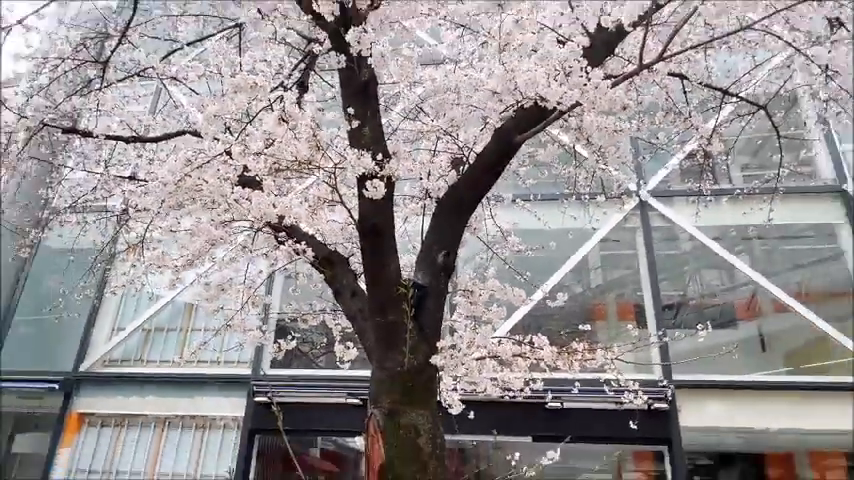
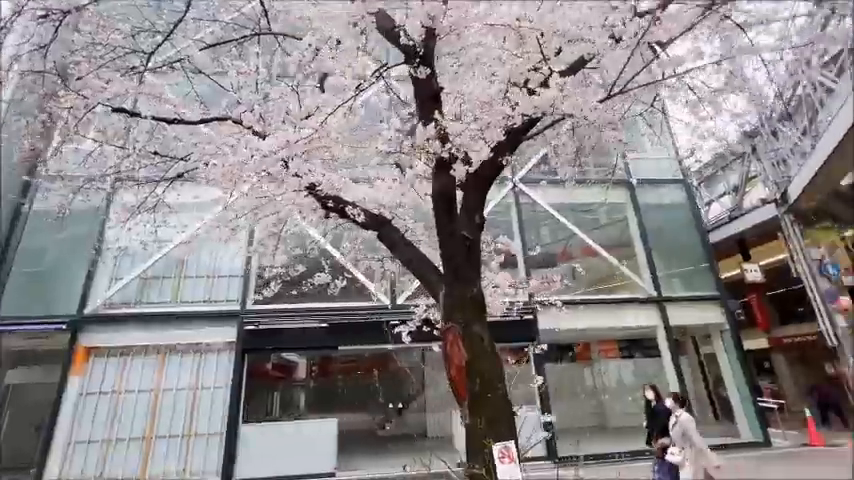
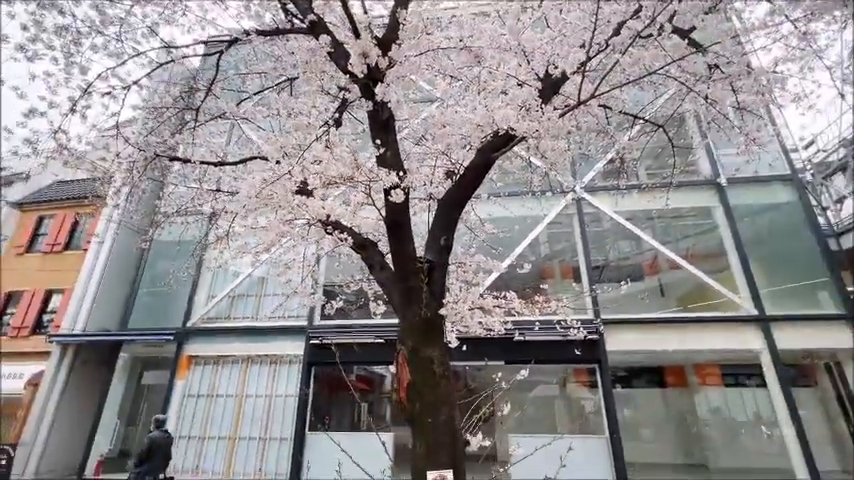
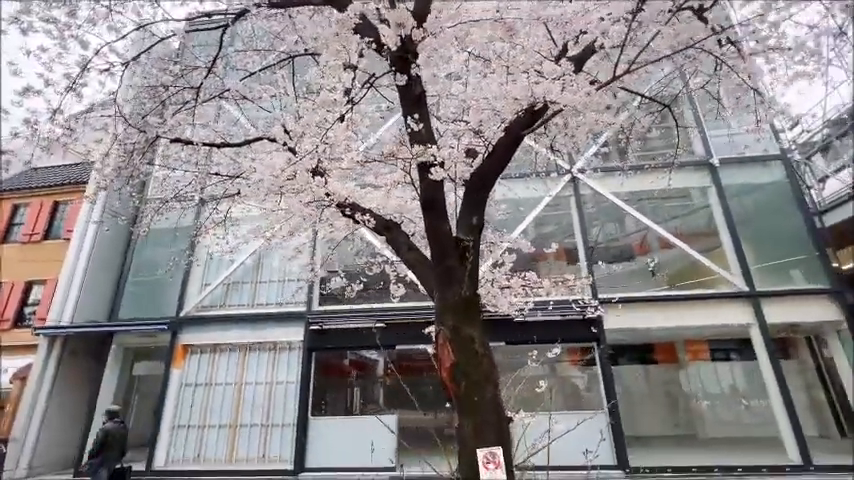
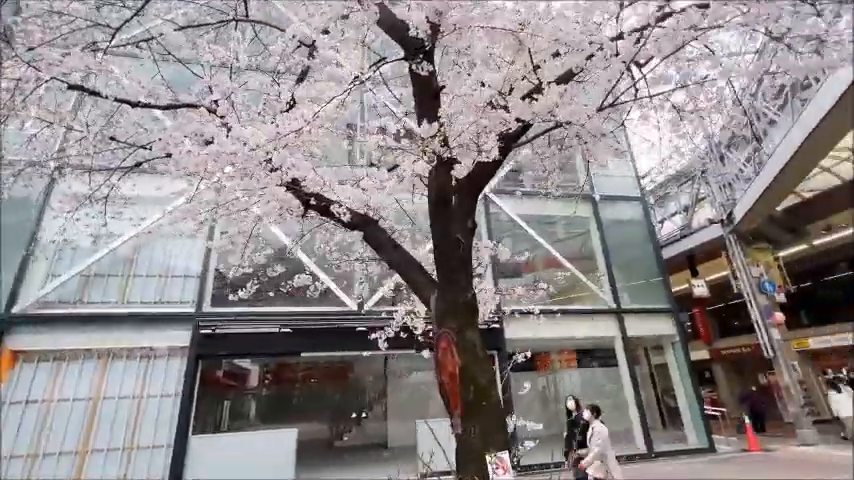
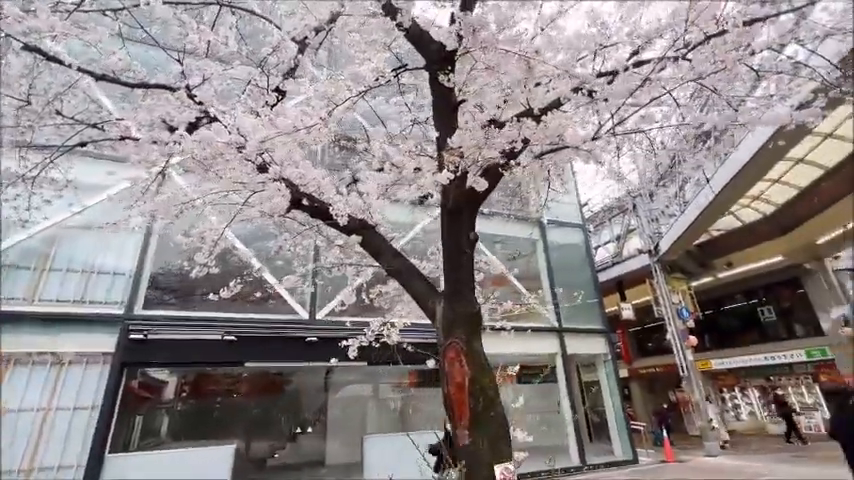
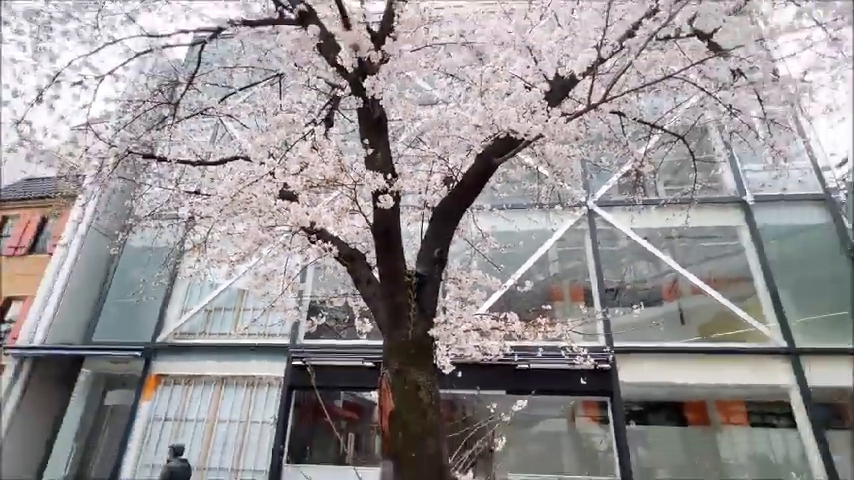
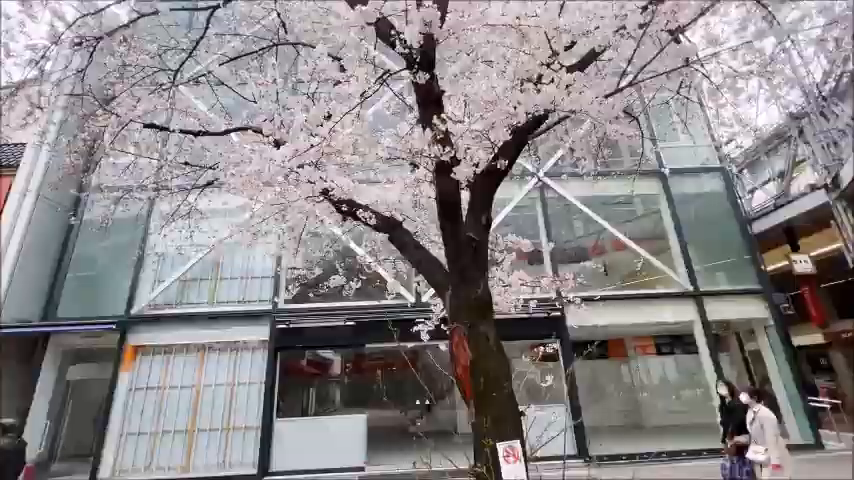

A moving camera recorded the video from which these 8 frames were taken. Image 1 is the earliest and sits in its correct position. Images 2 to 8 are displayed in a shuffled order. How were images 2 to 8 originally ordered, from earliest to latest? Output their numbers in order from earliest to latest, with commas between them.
7, 3, 4, 8, 2, 5, 6
